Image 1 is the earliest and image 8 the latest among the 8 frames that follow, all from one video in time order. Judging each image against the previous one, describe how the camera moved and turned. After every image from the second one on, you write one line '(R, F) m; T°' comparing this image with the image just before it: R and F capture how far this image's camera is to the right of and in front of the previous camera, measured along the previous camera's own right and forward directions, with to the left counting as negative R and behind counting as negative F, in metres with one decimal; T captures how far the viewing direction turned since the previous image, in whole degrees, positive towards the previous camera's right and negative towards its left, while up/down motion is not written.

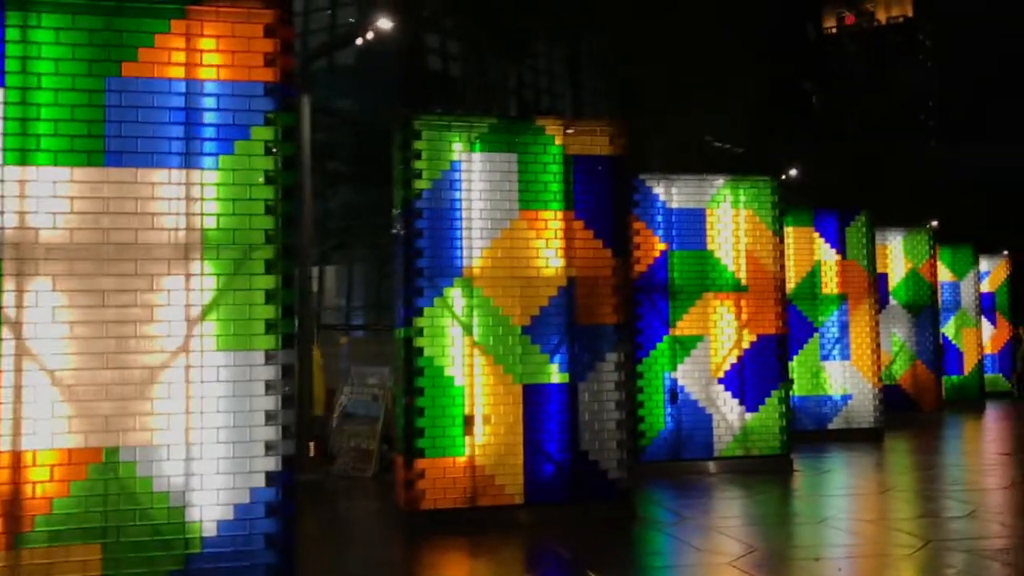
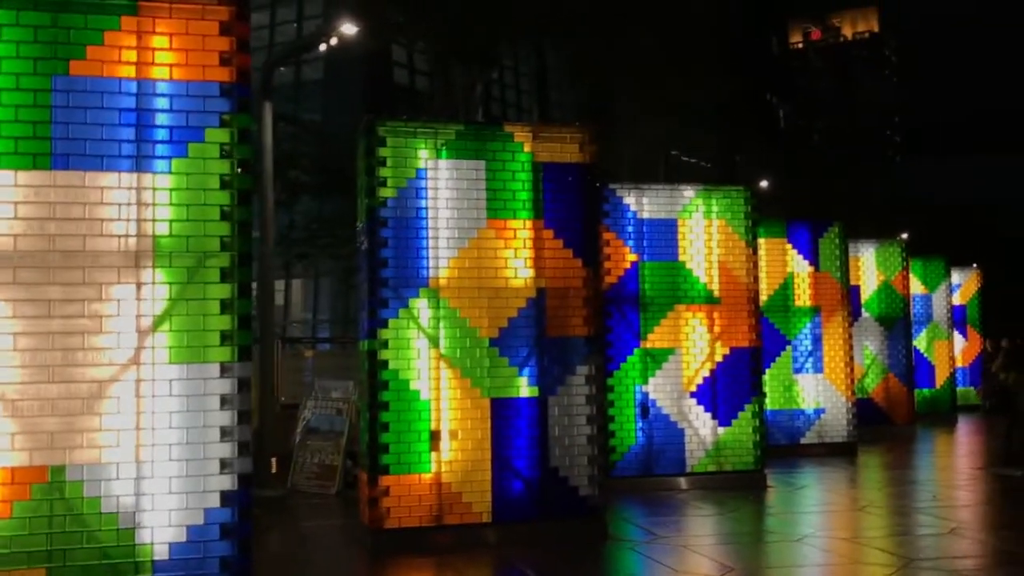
(+0.2, +0.2) m; 0°
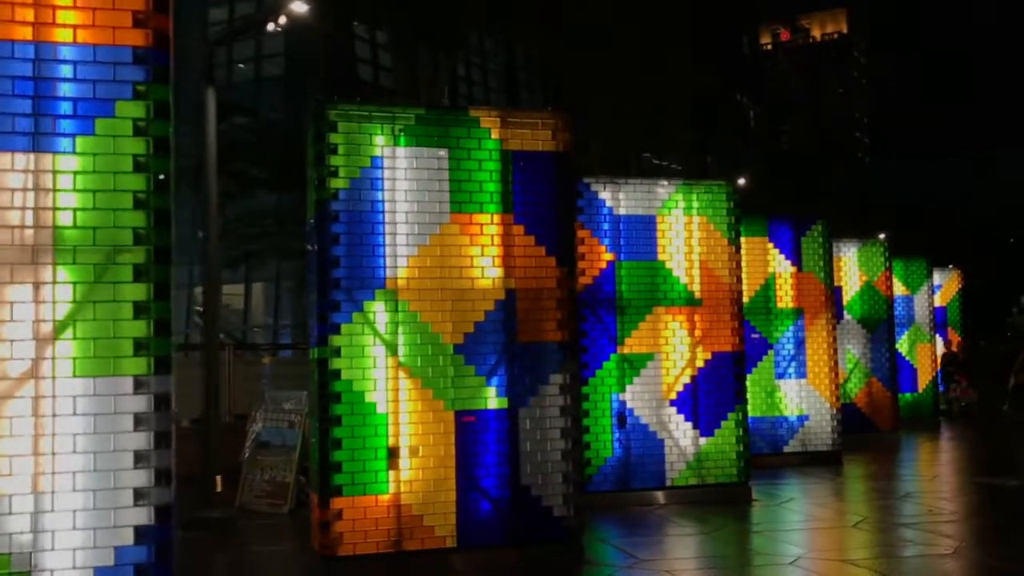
(0.0, +0.8) m; +1°
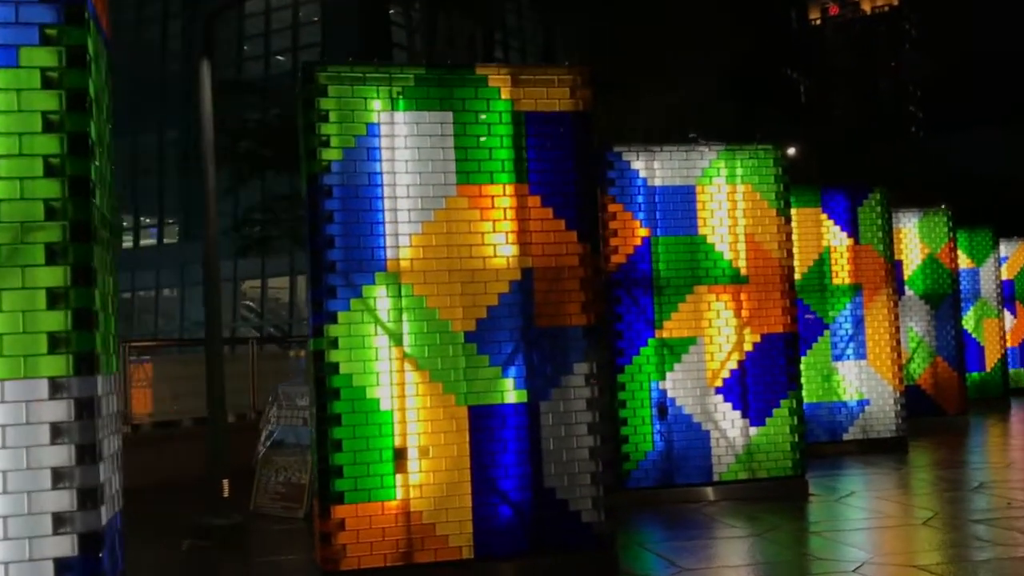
(+0.2, +0.8) m; -2°
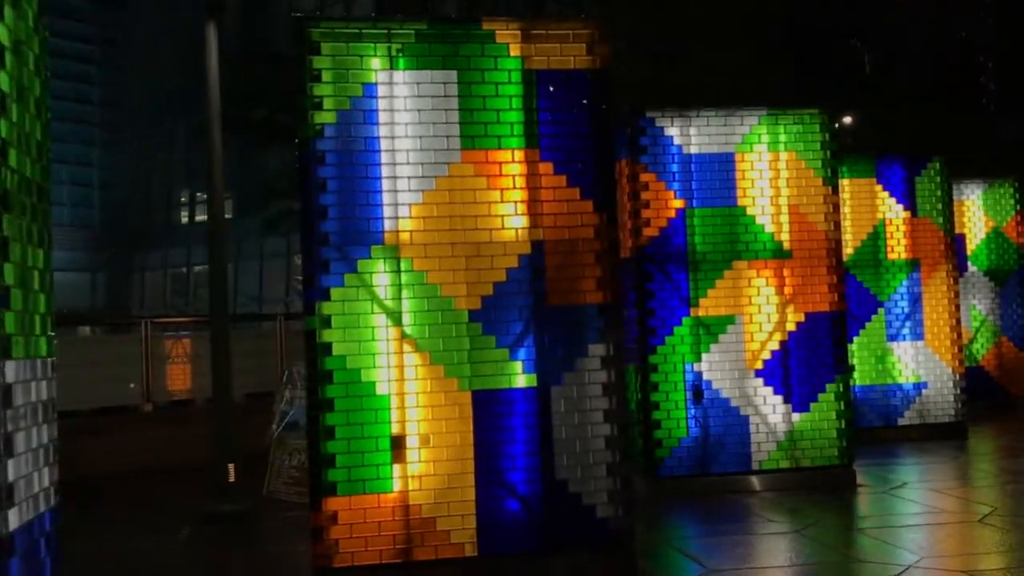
(+0.3, +0.5) m; -3°
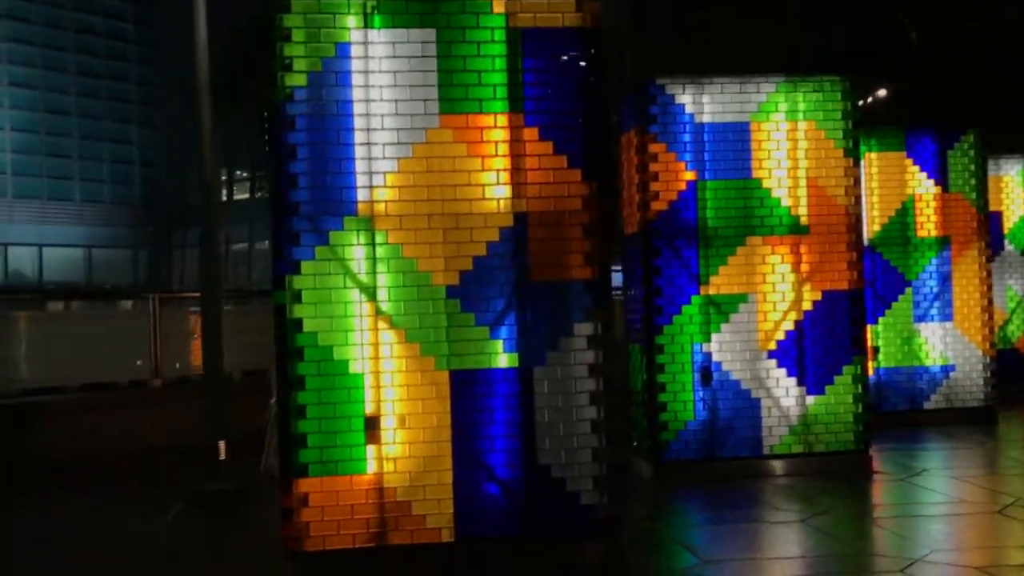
(+0.3, +0.3) m; -2°
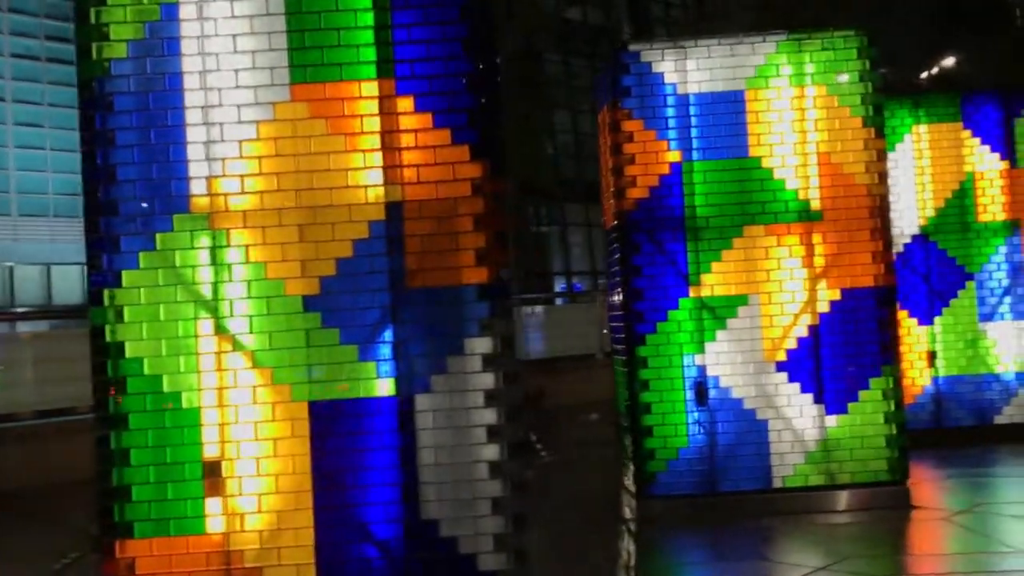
(+0.9, +1.2) m; -5°
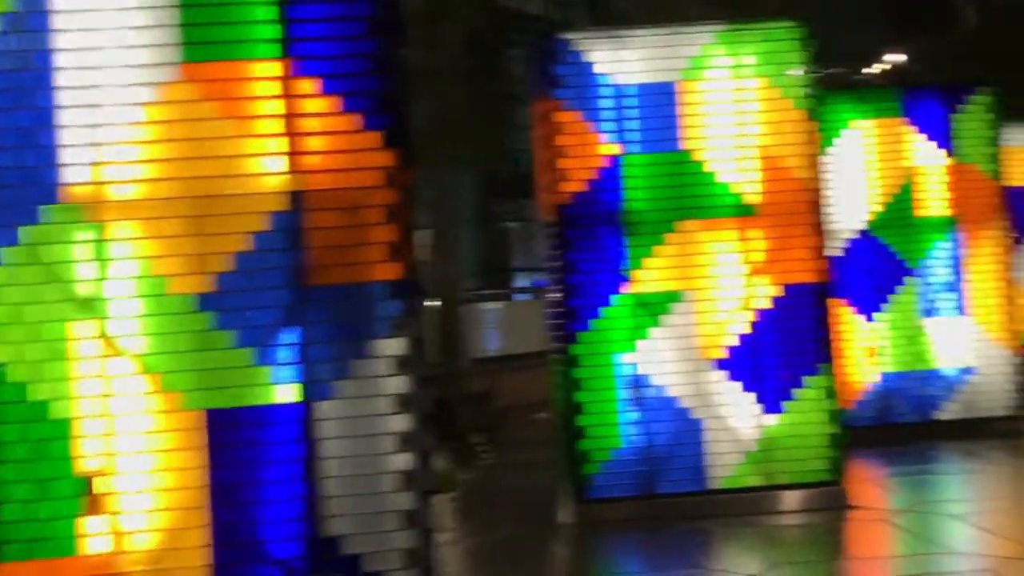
(+0.1, +0.3) m; +2°
